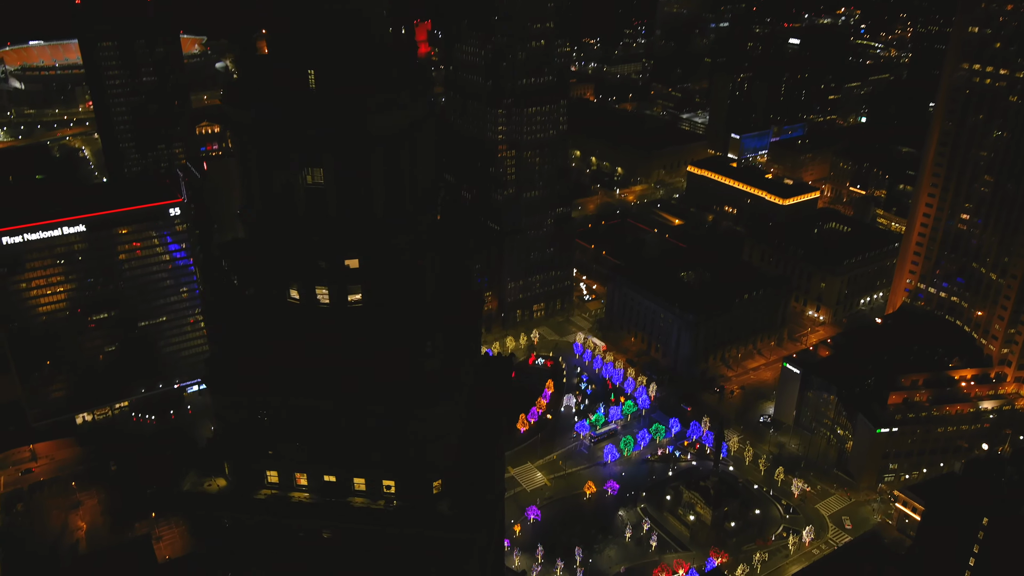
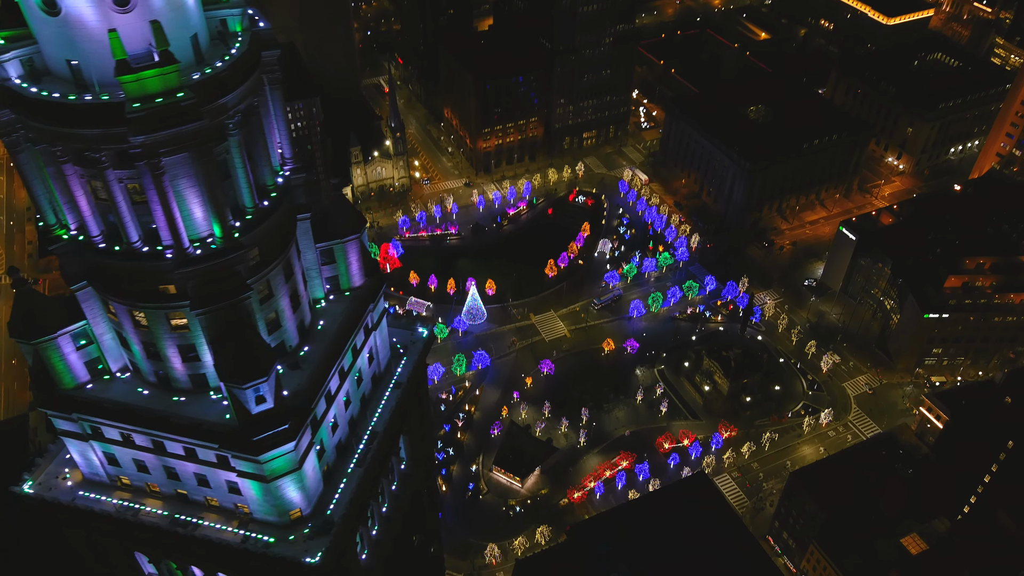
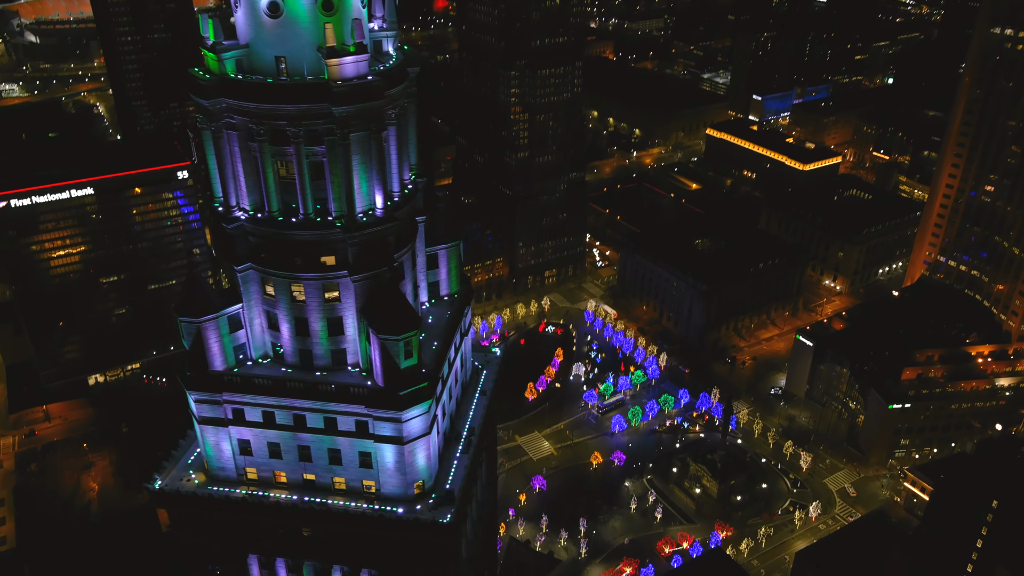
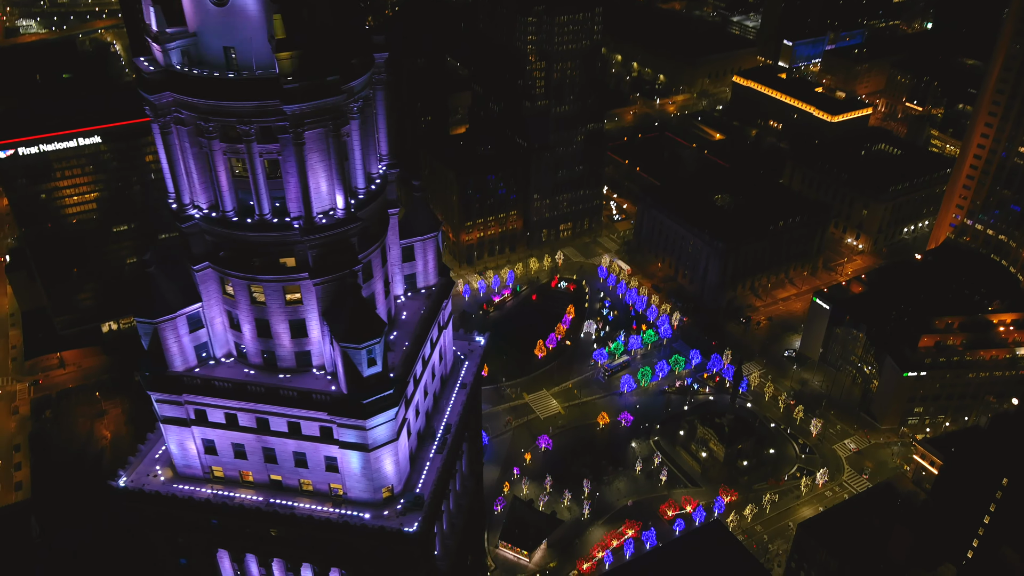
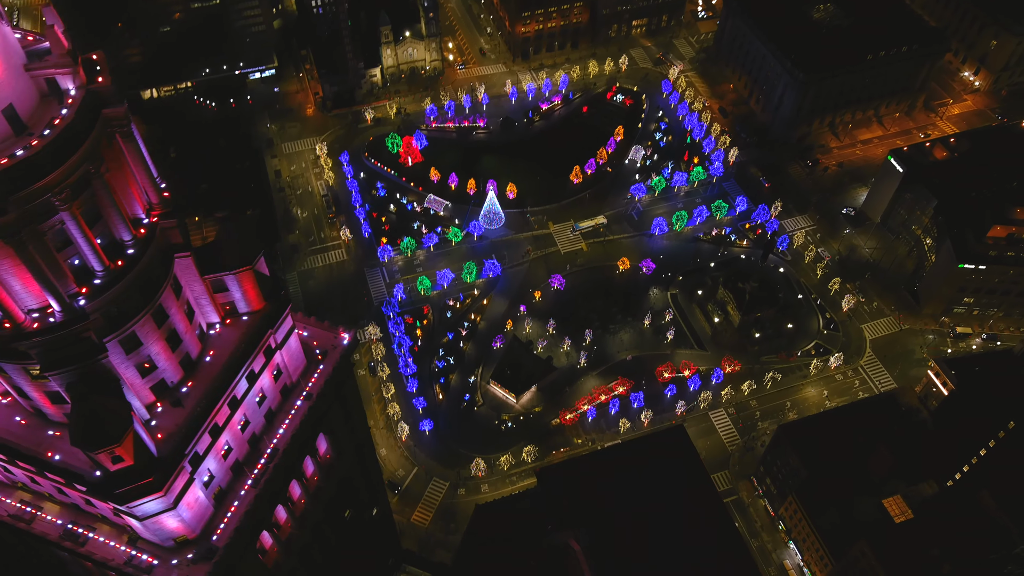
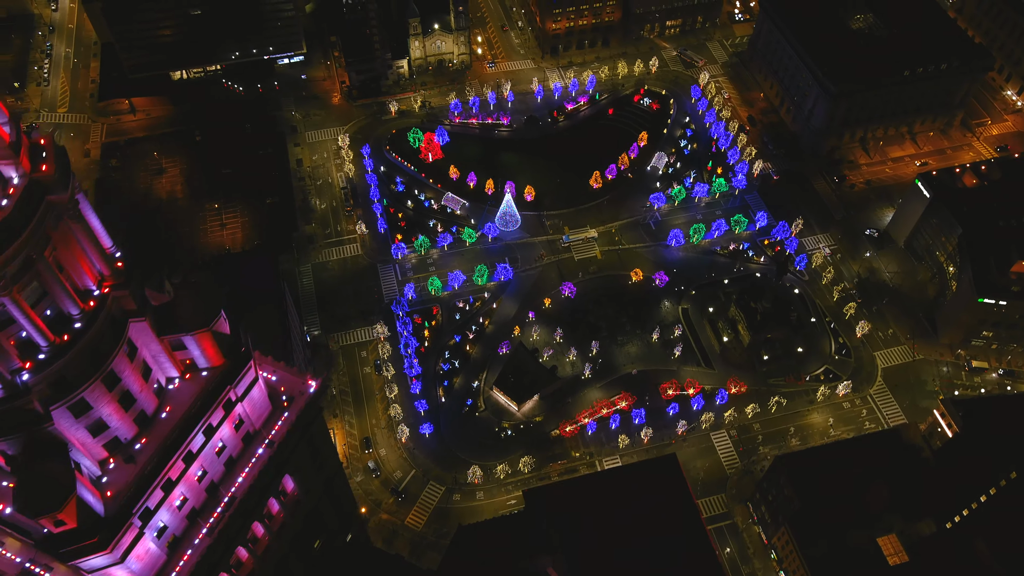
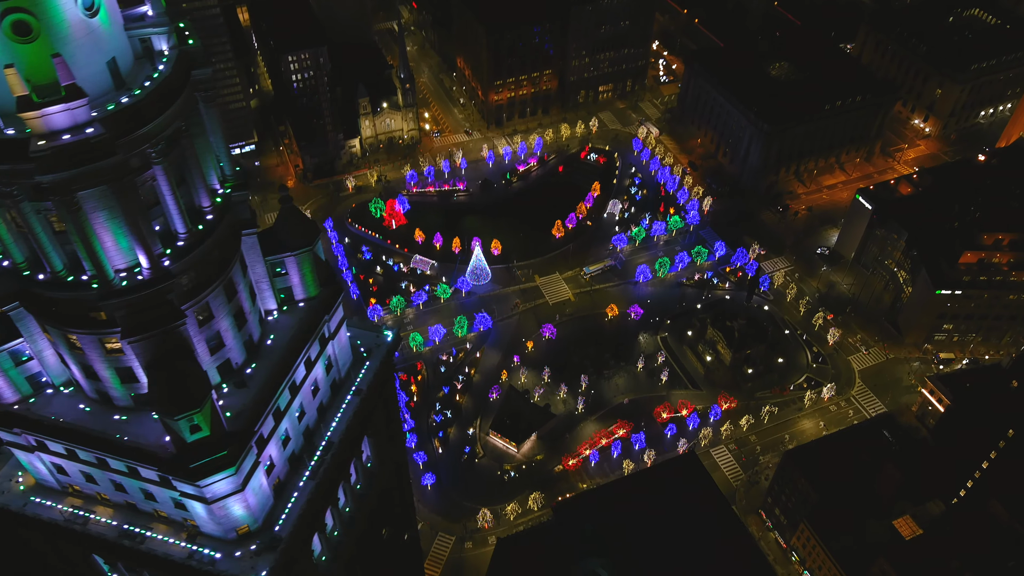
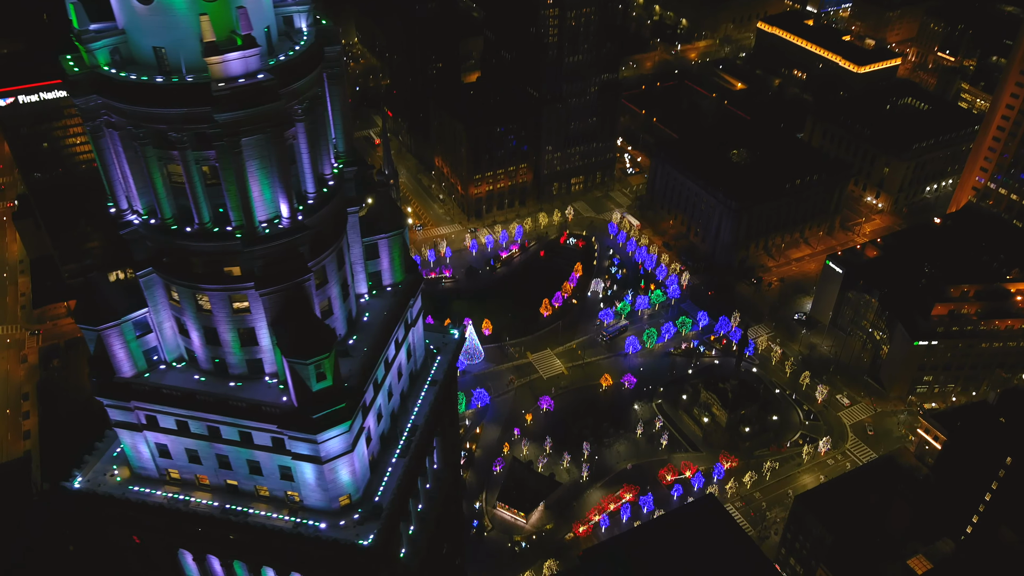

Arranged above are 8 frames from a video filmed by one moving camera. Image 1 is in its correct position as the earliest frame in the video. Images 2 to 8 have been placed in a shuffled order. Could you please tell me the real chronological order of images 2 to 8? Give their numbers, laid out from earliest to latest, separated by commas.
3, 4, 8, 2, 7, 5, 6
